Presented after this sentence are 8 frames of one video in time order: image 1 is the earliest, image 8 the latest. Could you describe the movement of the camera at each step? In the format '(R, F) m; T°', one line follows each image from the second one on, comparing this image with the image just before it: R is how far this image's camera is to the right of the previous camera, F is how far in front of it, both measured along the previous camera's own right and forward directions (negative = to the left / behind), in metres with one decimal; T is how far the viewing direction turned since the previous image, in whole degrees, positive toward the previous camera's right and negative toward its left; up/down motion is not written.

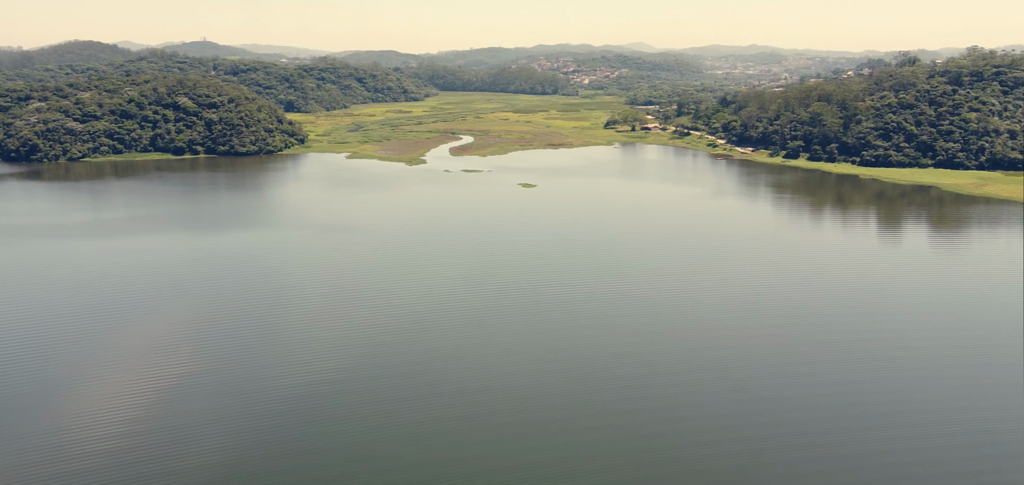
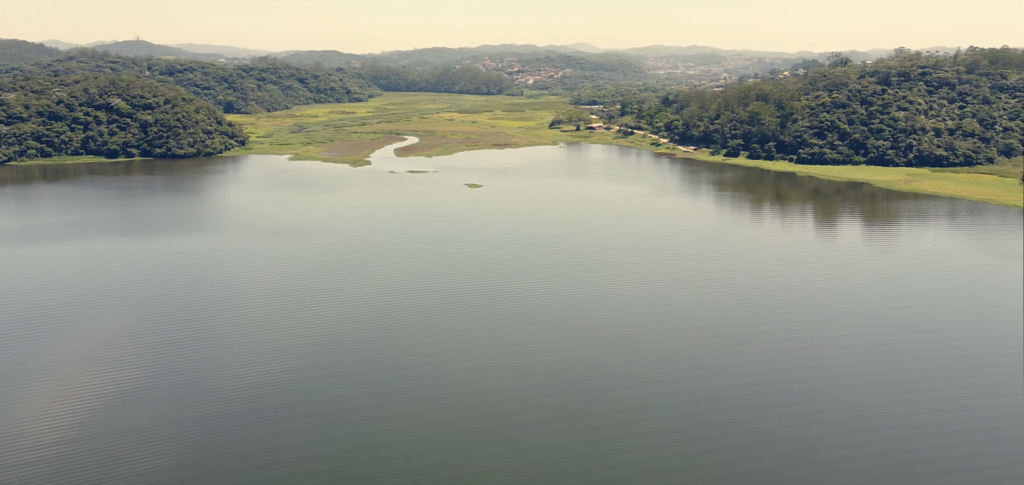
(-0.1, -1.8) m; +3°
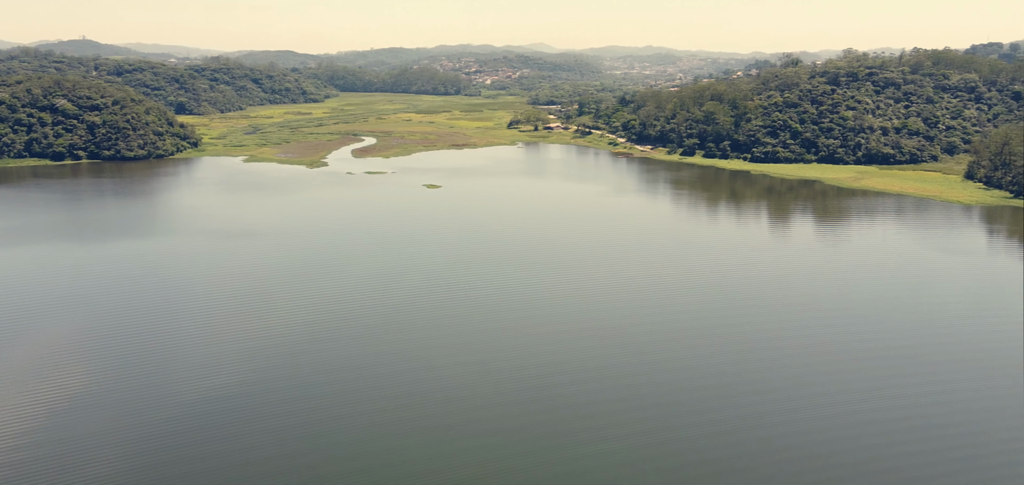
(+0.1, -0.9) m; +2°
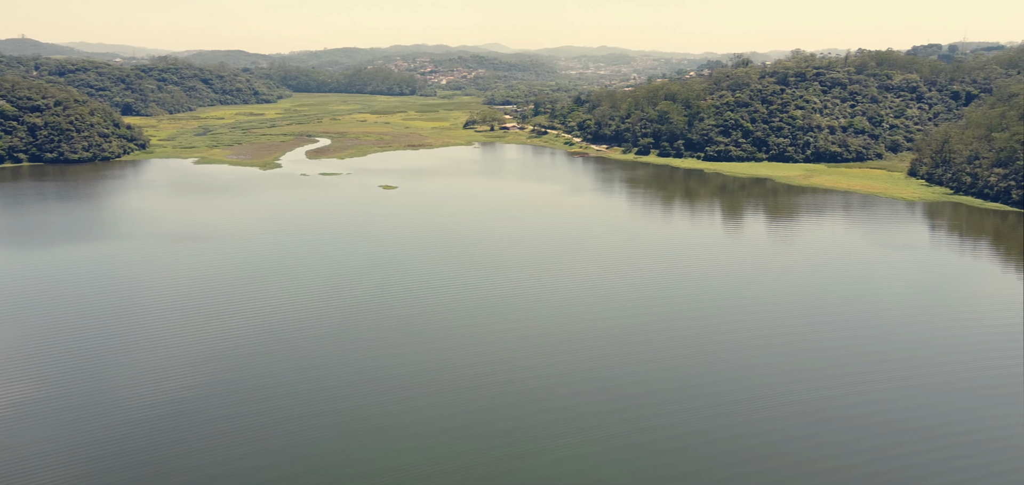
(0.0, -0.8) m; +3°
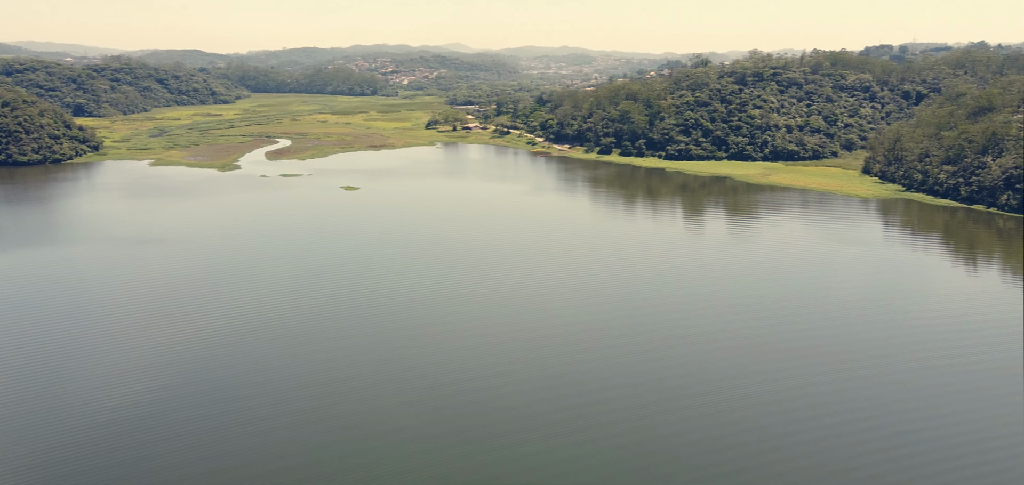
(0.0, -0.7) m; +2°
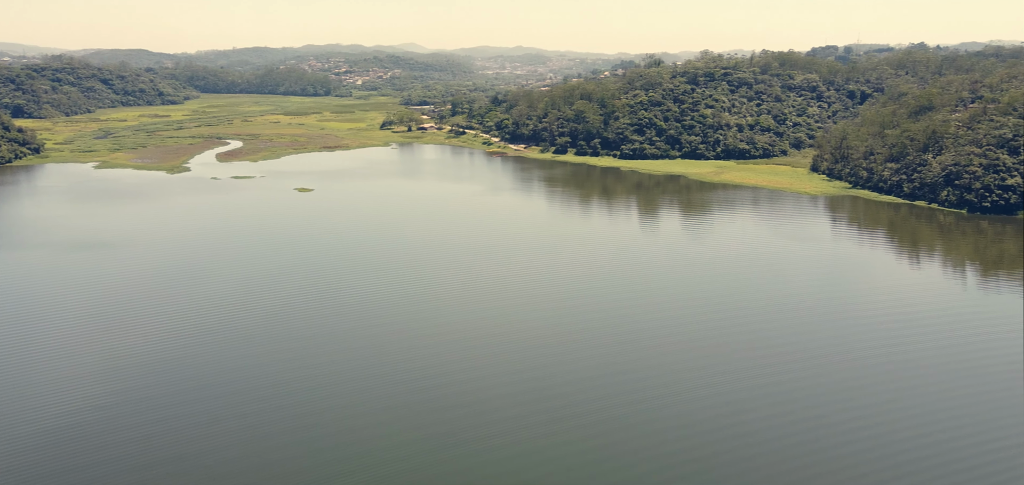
(0.0, -0.7) m; +3°
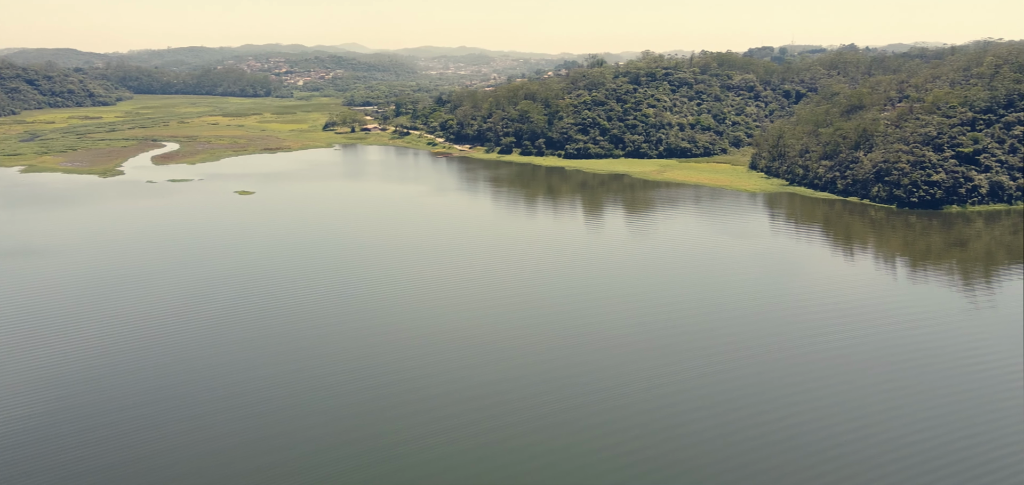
(0.0, -0.8) m; +3°
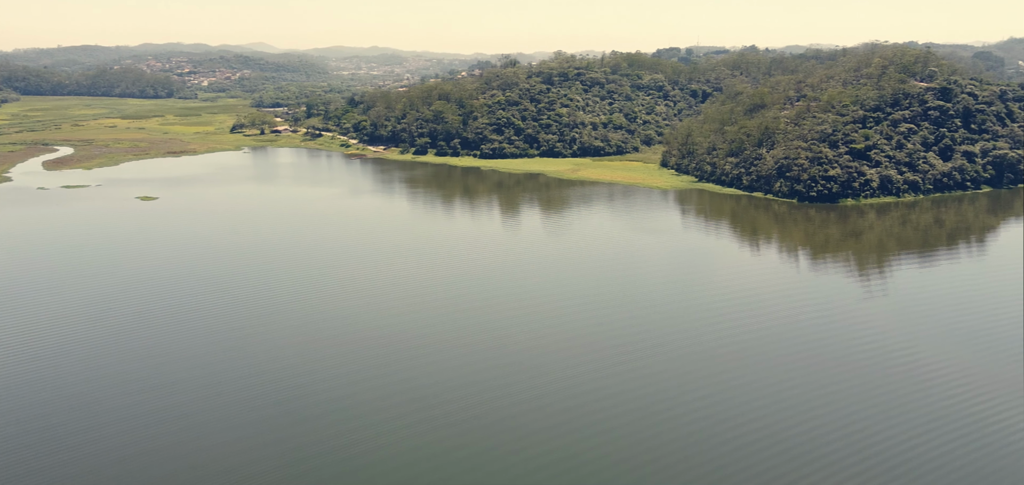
(-0.1, -0.9) m; +5°
